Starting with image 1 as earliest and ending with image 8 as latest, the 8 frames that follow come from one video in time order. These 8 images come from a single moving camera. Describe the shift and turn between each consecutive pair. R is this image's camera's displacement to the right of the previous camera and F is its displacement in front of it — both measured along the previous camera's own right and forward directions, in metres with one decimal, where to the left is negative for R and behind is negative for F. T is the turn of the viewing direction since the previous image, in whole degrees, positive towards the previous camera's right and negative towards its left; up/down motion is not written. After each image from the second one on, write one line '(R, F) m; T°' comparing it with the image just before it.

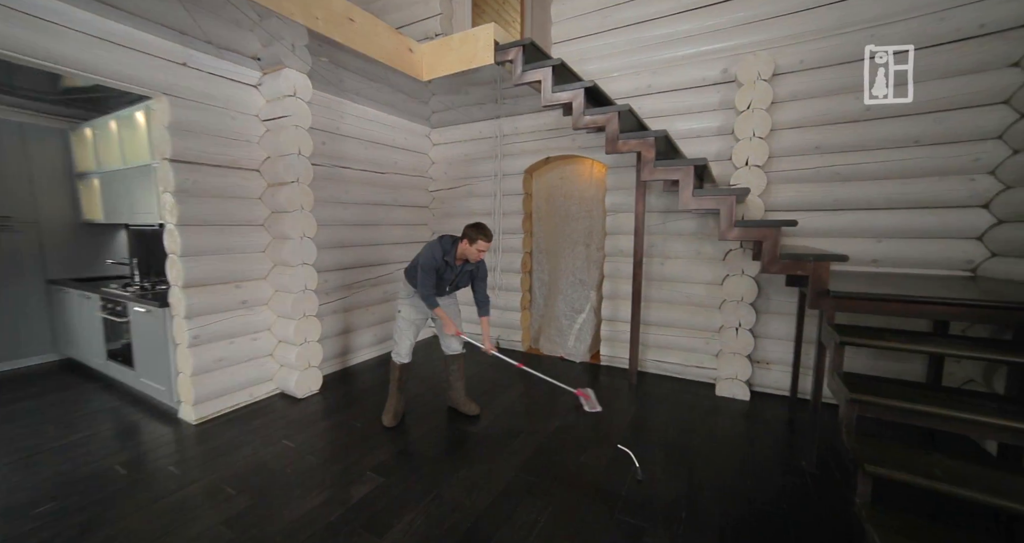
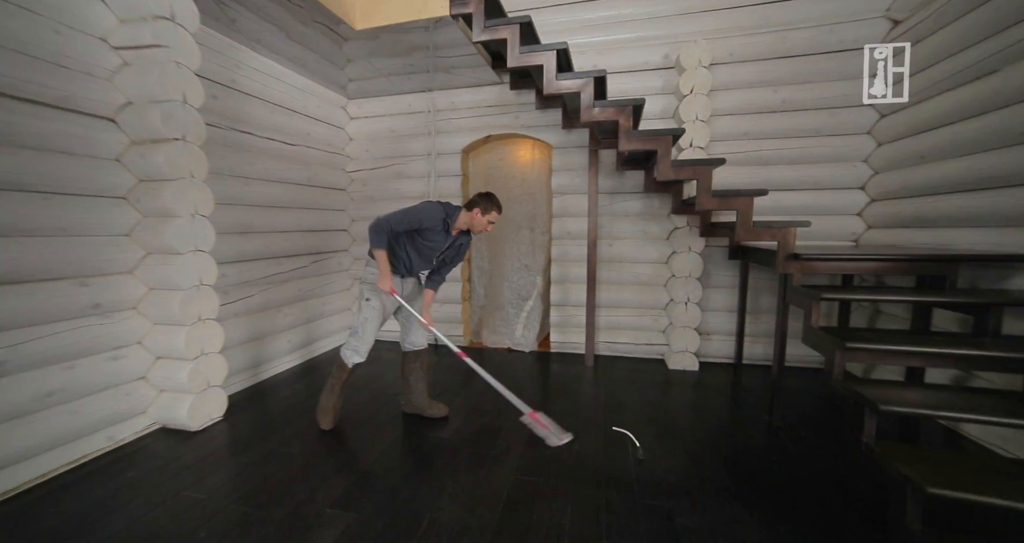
(-0.6, +0.4) m; +17°
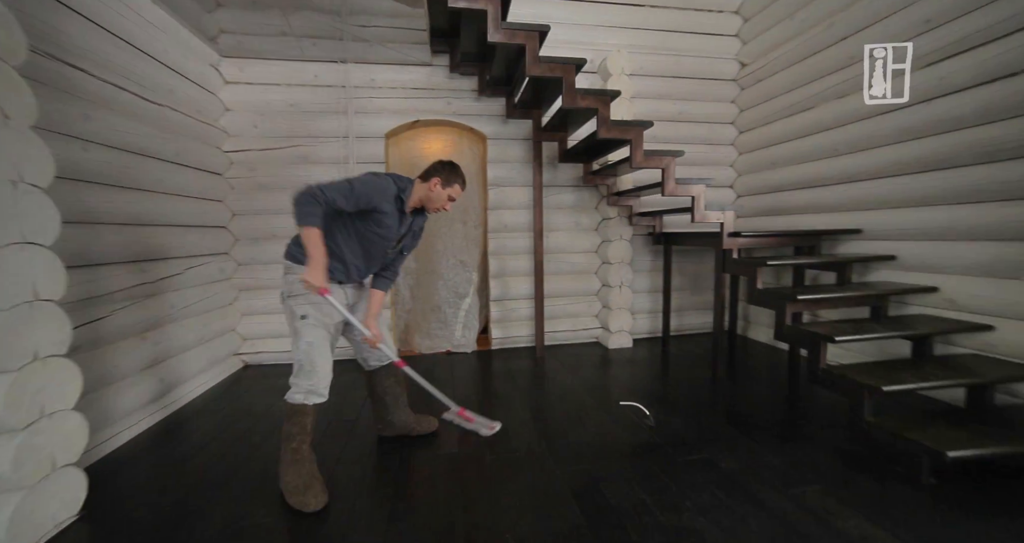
(-1.0, +0.4) m; +25°
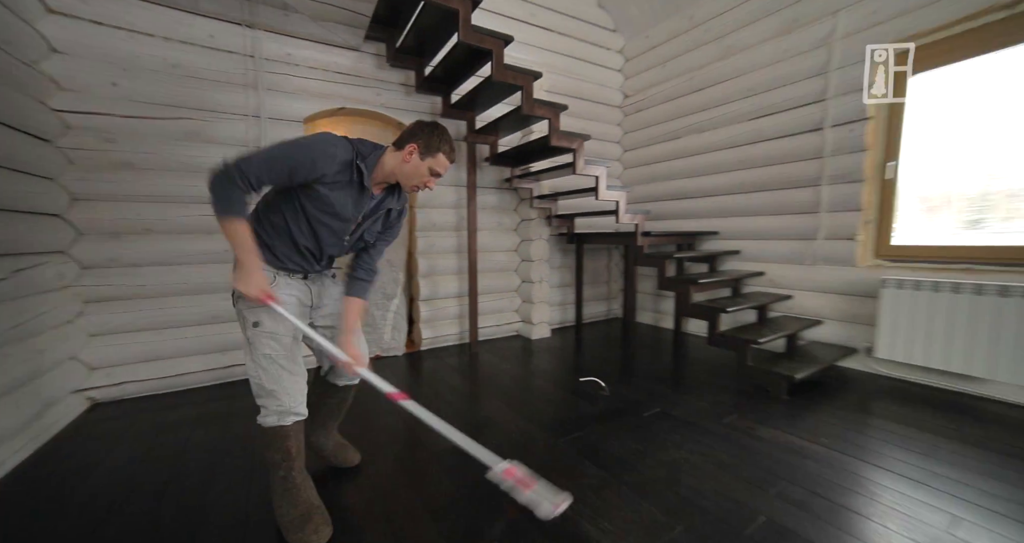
(-0.9, +0.1) m; +23°
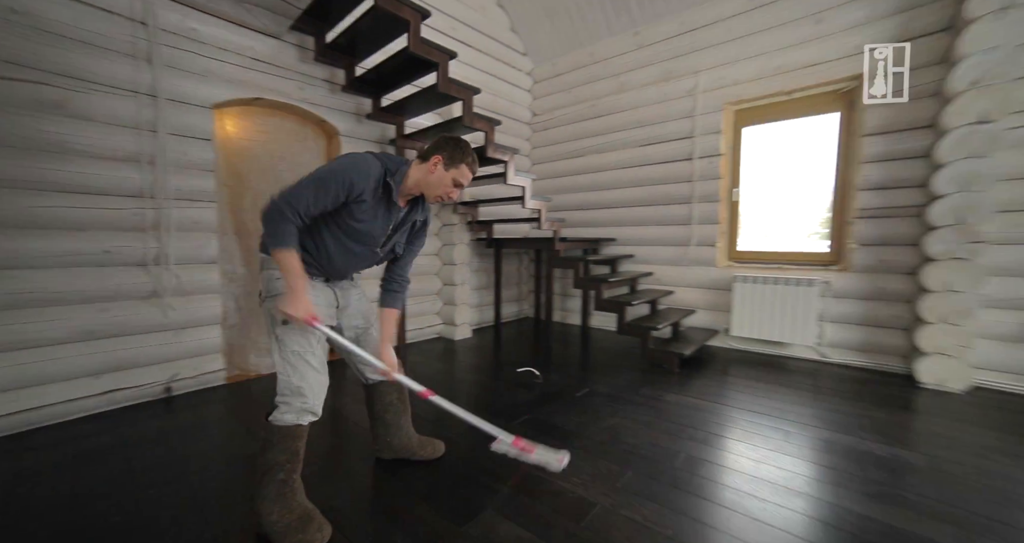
(-0.5, -0.2) m; +17°
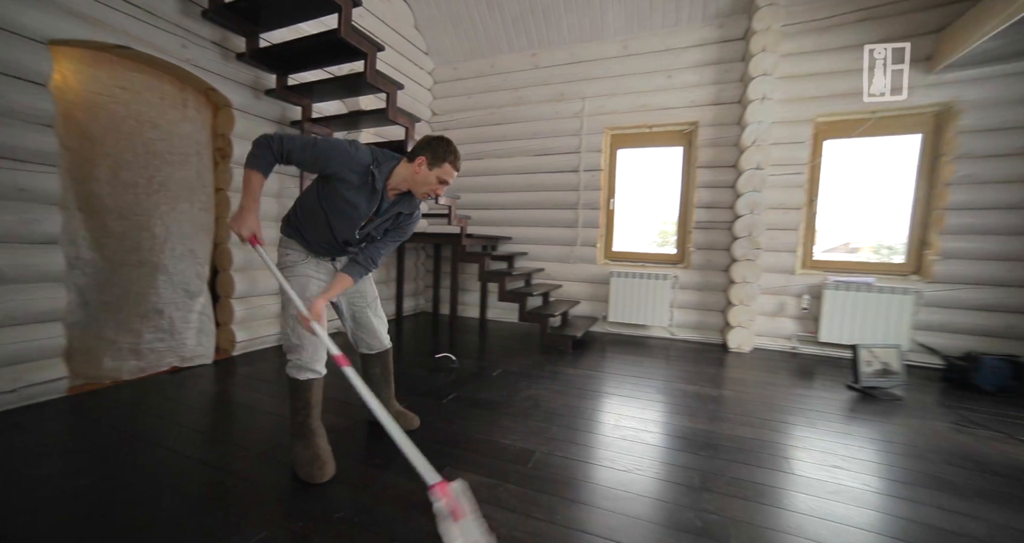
(-0.5, -0.2) m; +19°
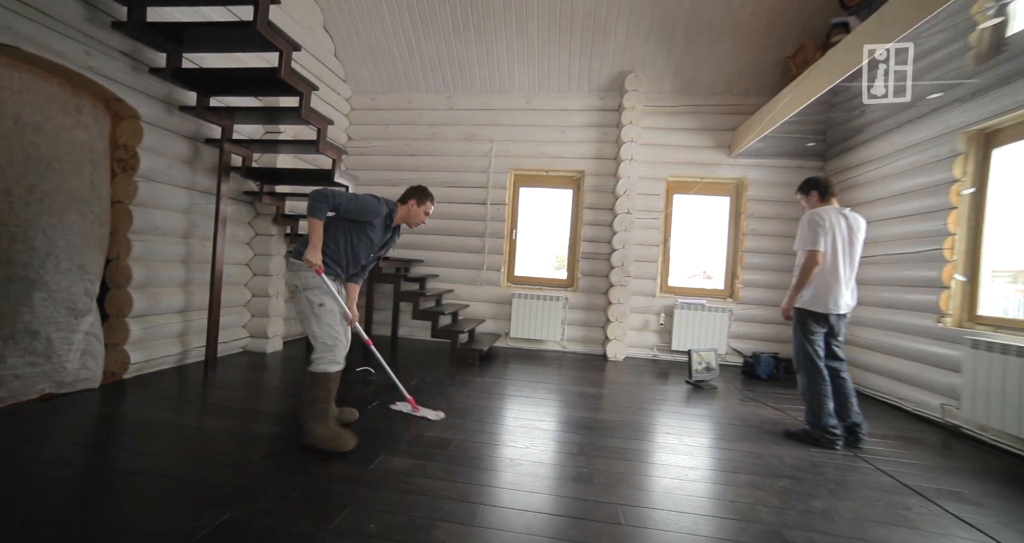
(-0.2, -0.5) m; +14°
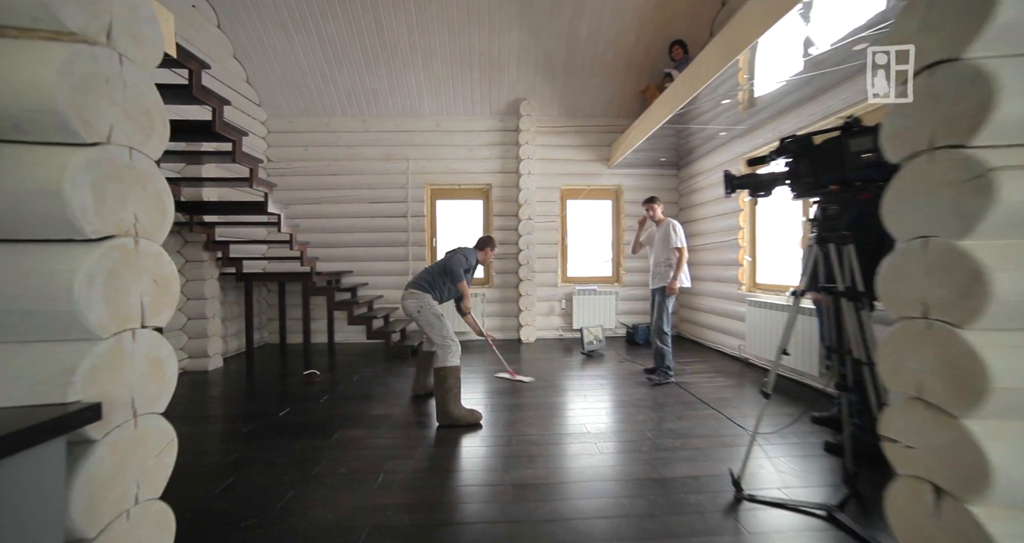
(+0.1, -0.8) m; +9°
